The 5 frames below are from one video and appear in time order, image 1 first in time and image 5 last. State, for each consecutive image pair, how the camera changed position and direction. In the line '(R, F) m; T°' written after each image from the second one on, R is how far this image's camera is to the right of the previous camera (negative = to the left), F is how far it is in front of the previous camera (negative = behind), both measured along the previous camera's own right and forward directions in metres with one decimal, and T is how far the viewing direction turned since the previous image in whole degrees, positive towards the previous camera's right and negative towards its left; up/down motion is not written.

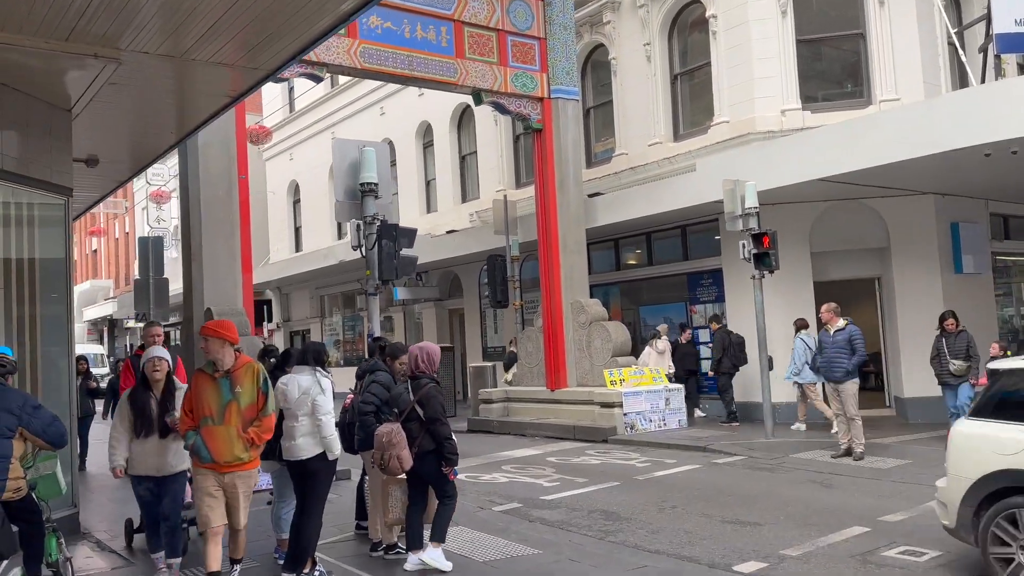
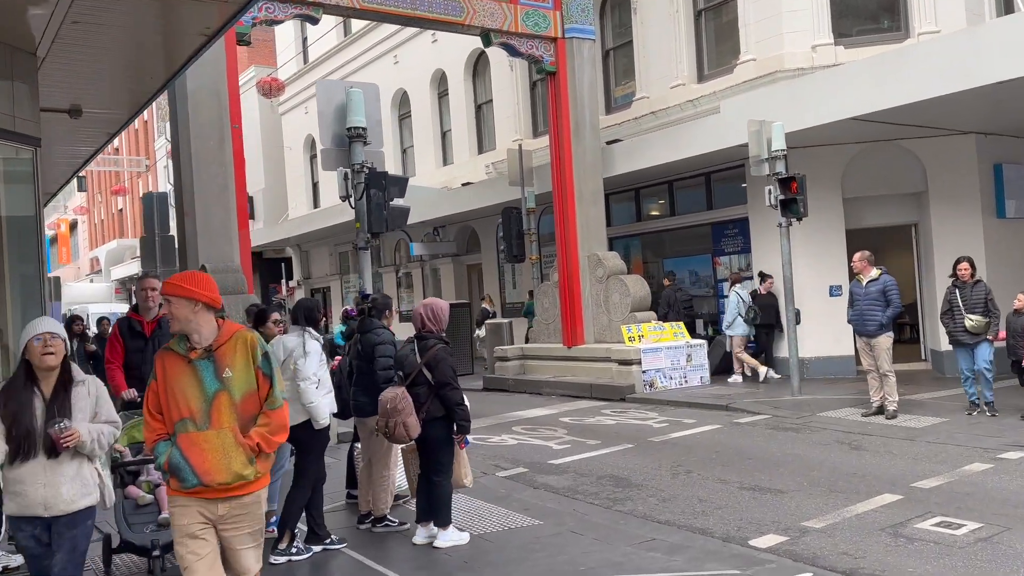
(+0.3, +0.6) m; -2°
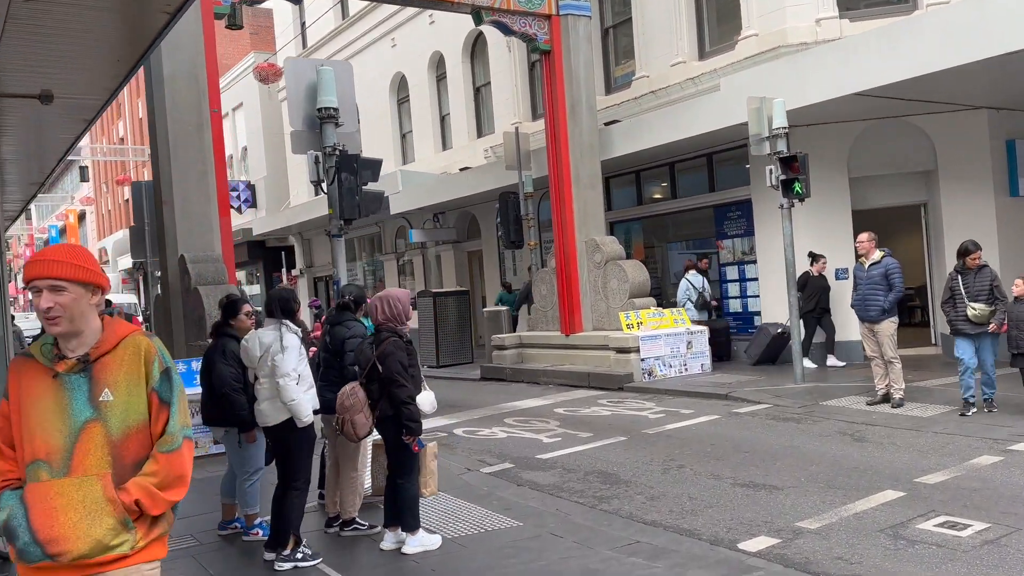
(+0.3, +0.4) m; -1°
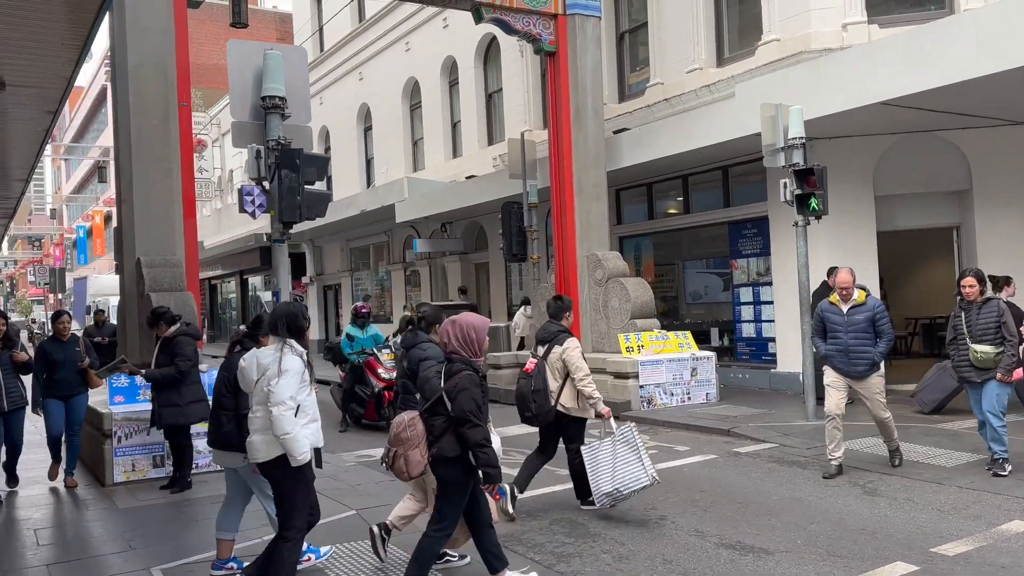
(+0.5, +0.9) m; -2°
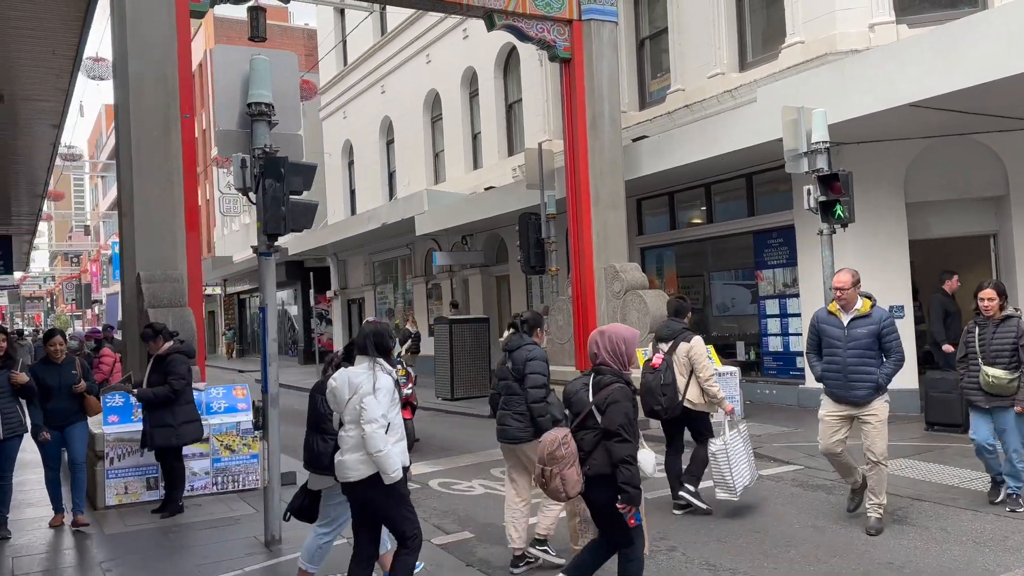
(+0.2, +0.4) m; -2°
